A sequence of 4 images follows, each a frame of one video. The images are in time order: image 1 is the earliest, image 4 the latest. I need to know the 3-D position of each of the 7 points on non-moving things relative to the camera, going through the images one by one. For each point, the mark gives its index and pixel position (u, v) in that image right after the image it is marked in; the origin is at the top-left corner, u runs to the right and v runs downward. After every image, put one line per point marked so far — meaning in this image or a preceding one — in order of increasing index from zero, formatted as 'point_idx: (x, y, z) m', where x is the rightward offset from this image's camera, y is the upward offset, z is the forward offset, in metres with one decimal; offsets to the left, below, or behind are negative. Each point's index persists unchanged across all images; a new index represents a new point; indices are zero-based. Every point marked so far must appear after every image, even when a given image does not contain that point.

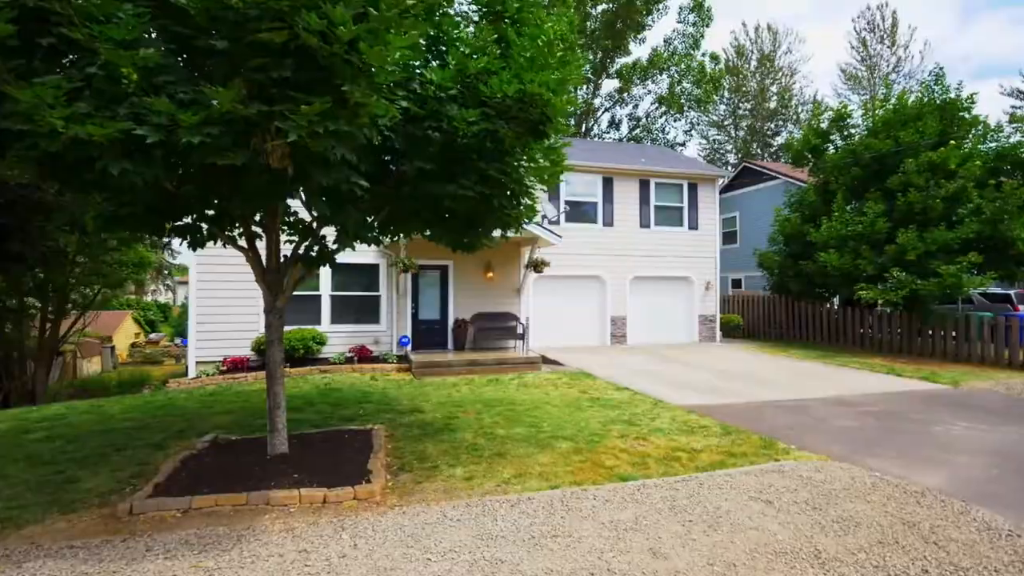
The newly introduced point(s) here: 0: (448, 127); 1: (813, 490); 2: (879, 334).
0: (-0.5, +1.1, +4.1) m
1: (+2.3, -1.6, +4.5) m
2: (+8.2, -1.0, +13.1) m
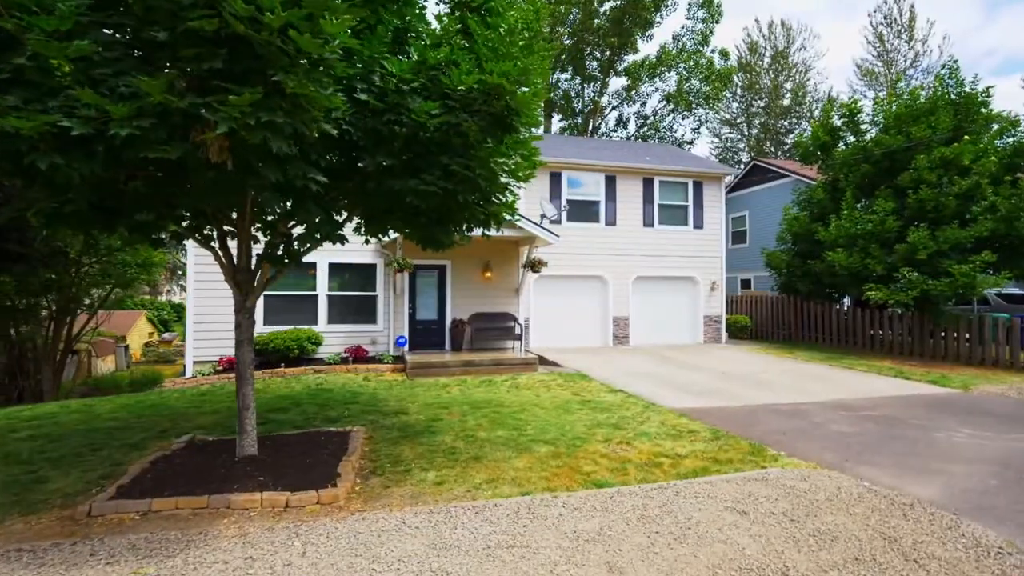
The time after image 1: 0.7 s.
0: (-0.7, +1.1, +4.0) m
1: (+2.0, -1.5, +4.3) m
2: (+8.2, -1.0, +12.7) m
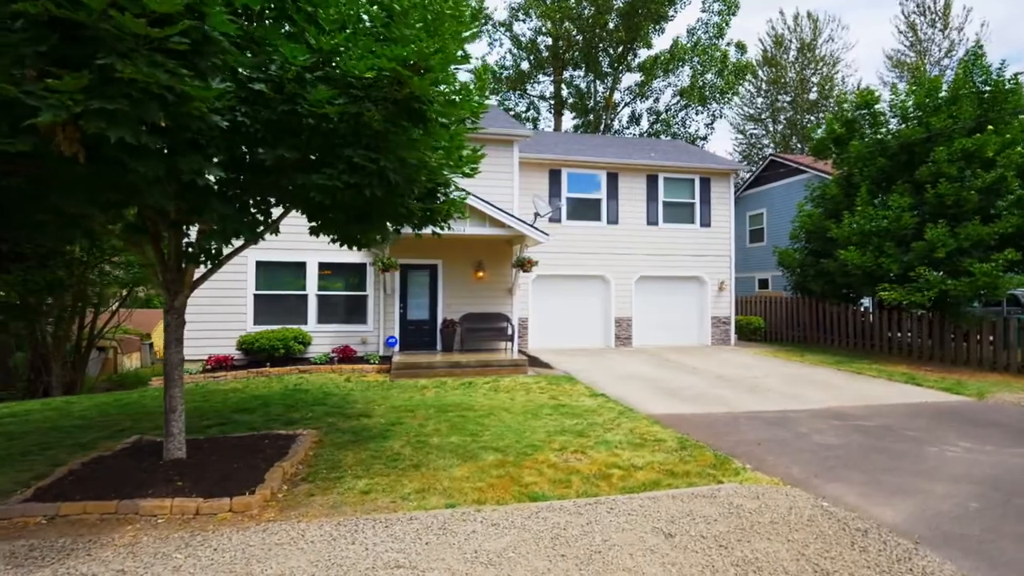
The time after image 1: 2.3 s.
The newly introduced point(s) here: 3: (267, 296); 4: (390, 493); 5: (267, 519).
0: (-1.3, +1.1, +3.8) m
1: (+1.5, -1.5, +3.9) m
2: (+8.0, -1.0, +12.0) m
3: (-4.7, -0.1, +11.4) m
4: (-1.0, -1.6, +4.7) m
5: (-1.7, -1.6, +4.2) m
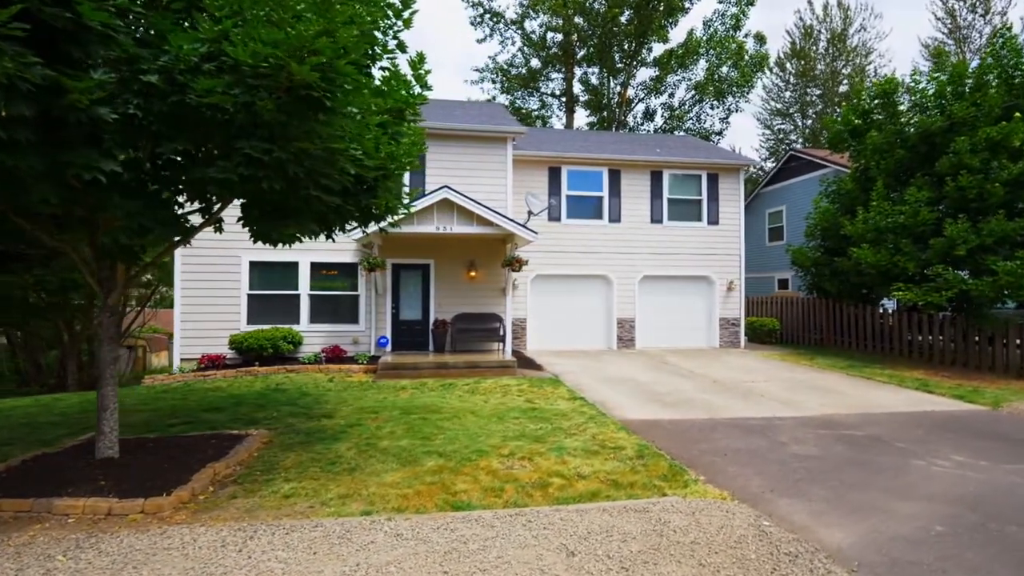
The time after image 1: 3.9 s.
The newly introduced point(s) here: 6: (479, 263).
0: (-1.9, +1.2, +3.6) m
1: (+0.8, -1.5, +3.6) m
2: (+7.9, -1.0, +11.2) m
3: (-4.9, -0.1, +11.5) m
4: (-1.5, -1.6, +4.5) m
5: (-2.3, -1.6, +4.1) m
6: (-0.6, +0.5, +12.0) m
